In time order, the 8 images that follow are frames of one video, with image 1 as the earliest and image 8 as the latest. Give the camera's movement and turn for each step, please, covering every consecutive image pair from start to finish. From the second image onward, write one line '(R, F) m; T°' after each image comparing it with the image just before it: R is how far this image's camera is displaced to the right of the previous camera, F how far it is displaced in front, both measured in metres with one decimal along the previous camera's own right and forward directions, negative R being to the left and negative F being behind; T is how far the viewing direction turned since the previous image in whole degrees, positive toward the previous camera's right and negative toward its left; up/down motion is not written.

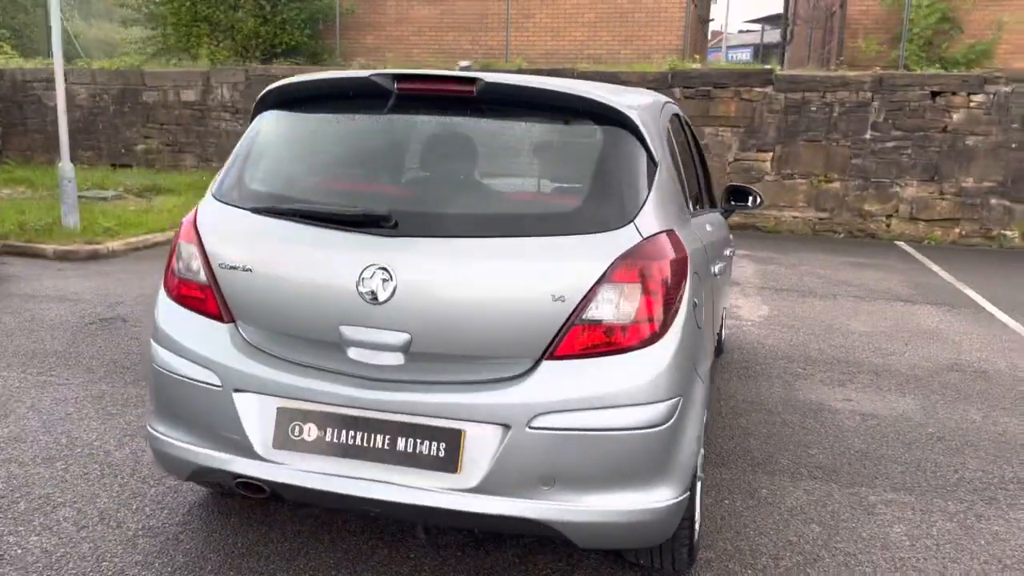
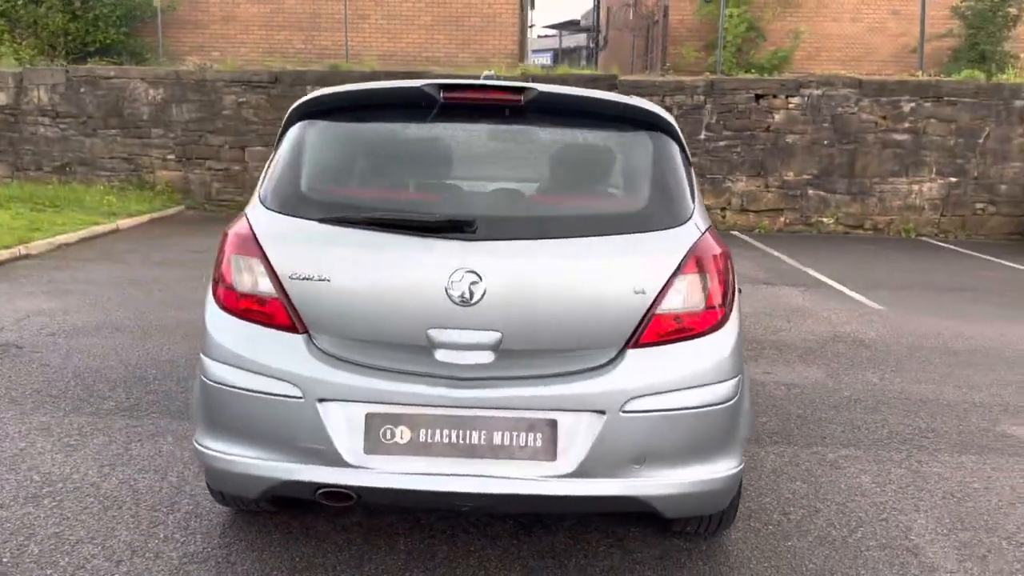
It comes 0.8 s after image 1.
(-0.9, -0.1) m; +13°
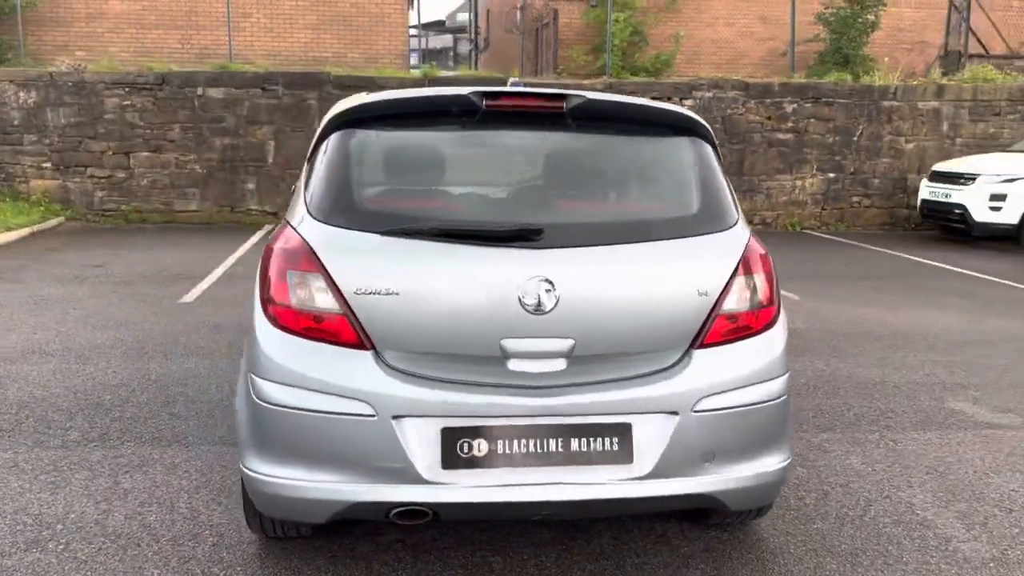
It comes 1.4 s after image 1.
(-0.6, 0.0) m; +9°
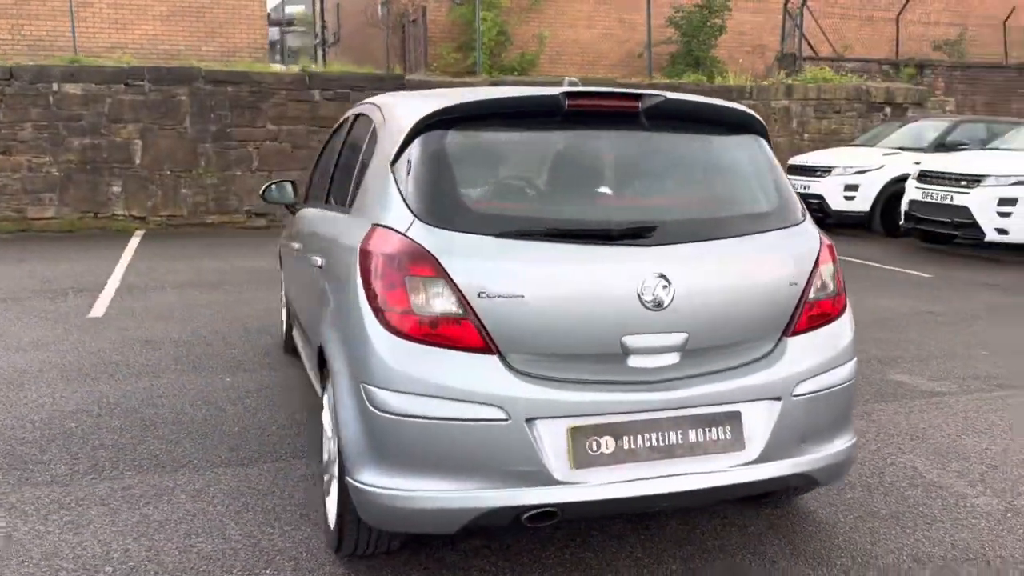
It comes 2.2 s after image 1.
(-0.9, +0.1) m; +11°
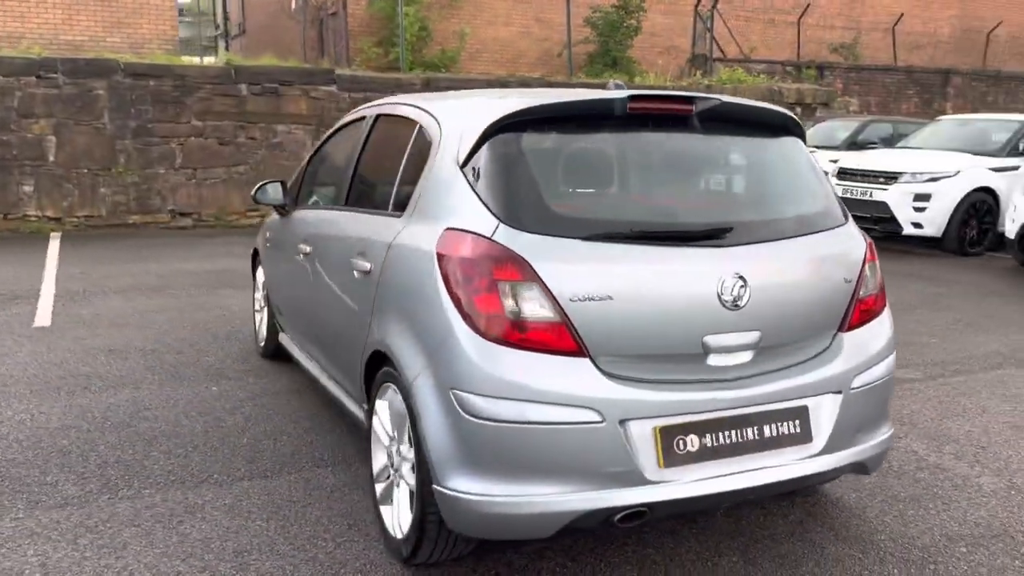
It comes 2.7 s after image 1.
(-0.6, 0.0) m; +7°
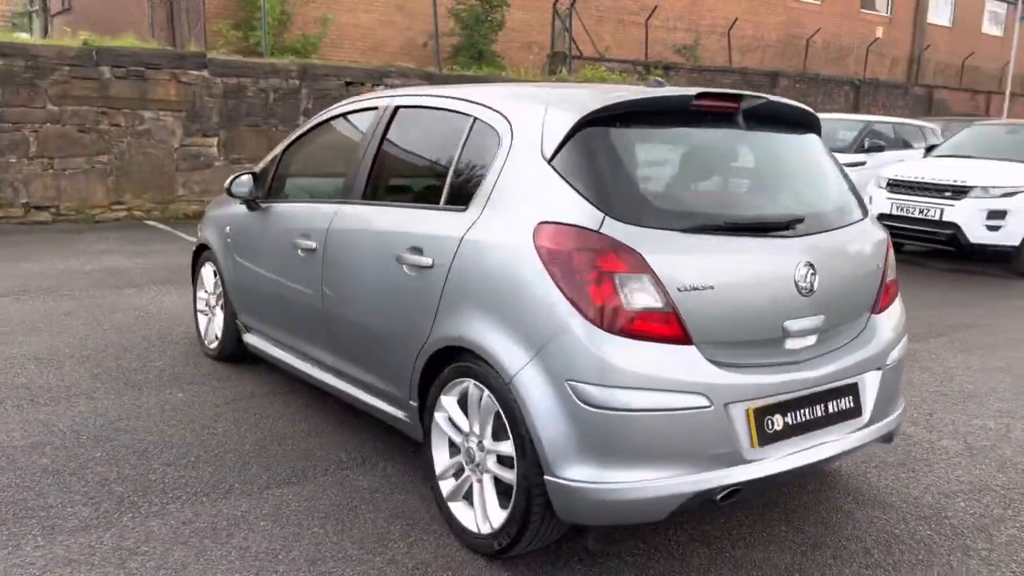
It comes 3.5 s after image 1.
(-0.9, +0.1) m; +11°
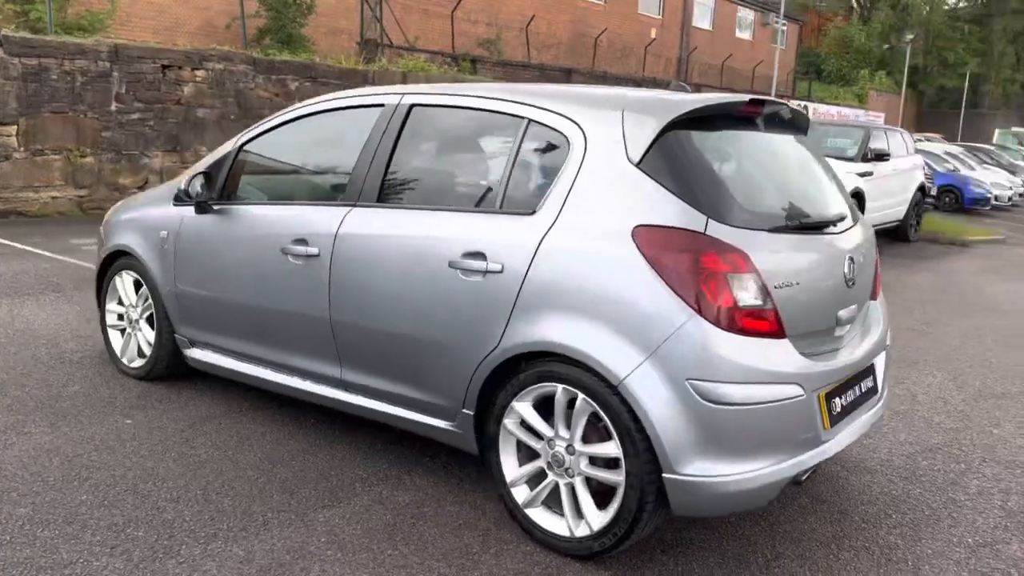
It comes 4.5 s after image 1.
(-1.1, +0.2) m; +15°
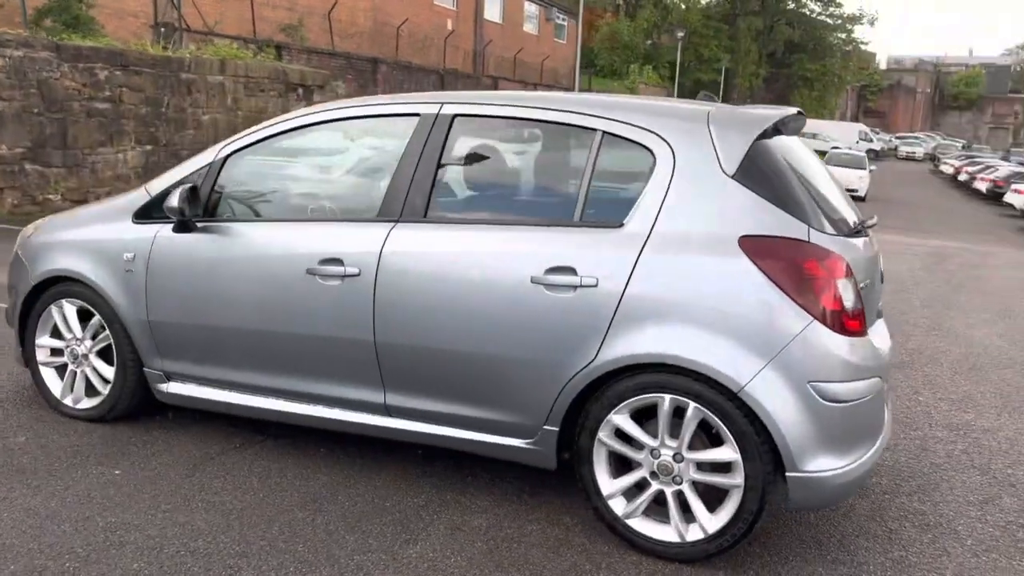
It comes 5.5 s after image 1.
(-1.1, +0.2) m; +15°
